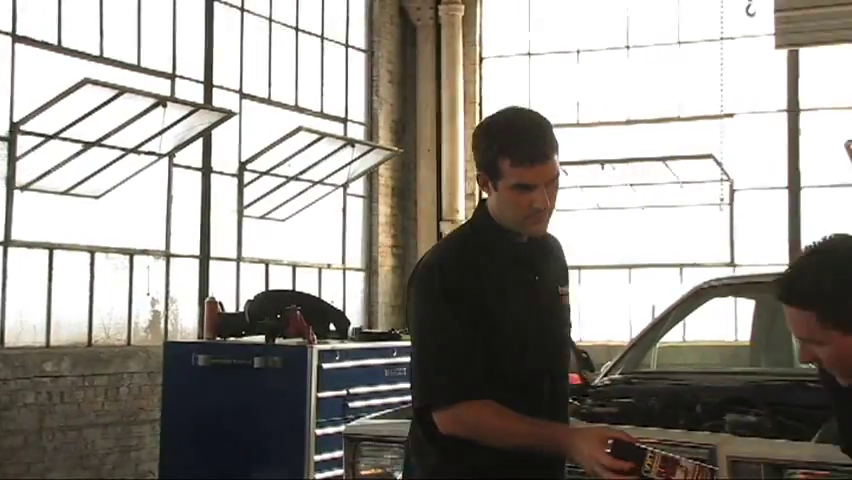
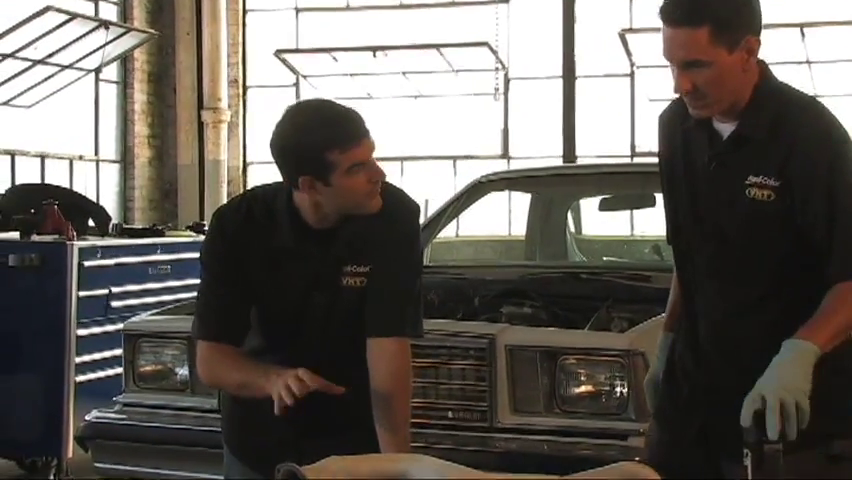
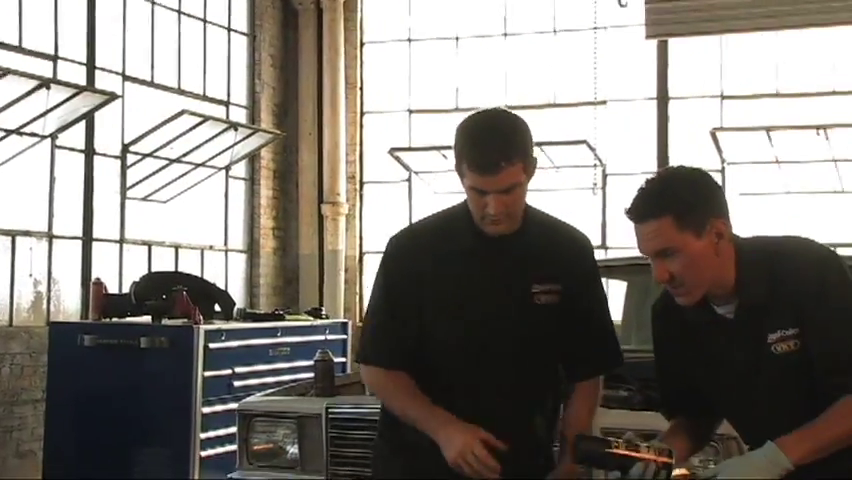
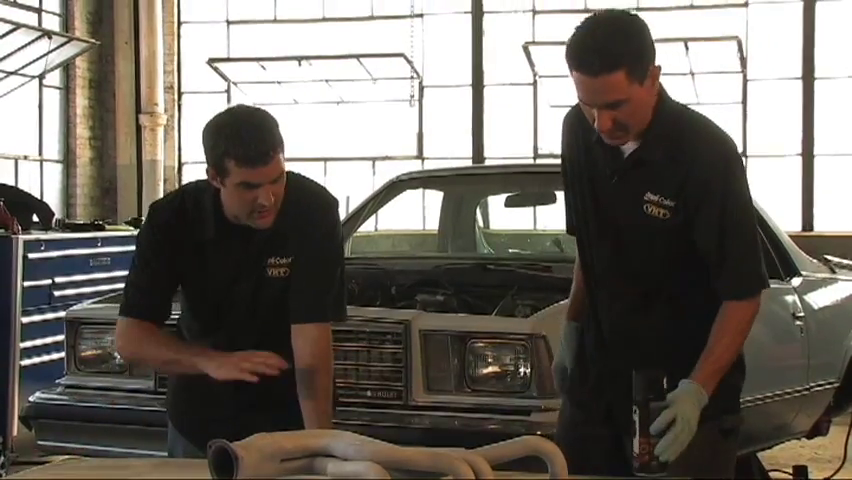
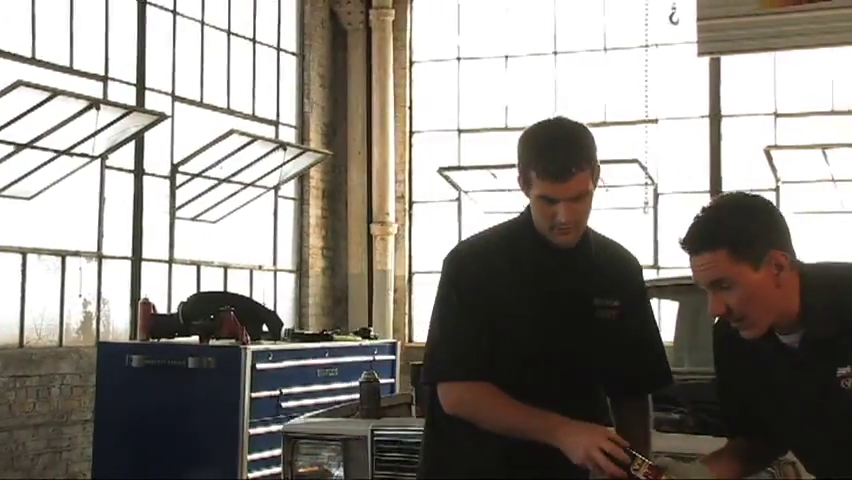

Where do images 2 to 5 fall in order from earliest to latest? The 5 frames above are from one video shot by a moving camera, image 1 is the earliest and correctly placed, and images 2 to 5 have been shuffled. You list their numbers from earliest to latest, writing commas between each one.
5, 3, 4, 2
